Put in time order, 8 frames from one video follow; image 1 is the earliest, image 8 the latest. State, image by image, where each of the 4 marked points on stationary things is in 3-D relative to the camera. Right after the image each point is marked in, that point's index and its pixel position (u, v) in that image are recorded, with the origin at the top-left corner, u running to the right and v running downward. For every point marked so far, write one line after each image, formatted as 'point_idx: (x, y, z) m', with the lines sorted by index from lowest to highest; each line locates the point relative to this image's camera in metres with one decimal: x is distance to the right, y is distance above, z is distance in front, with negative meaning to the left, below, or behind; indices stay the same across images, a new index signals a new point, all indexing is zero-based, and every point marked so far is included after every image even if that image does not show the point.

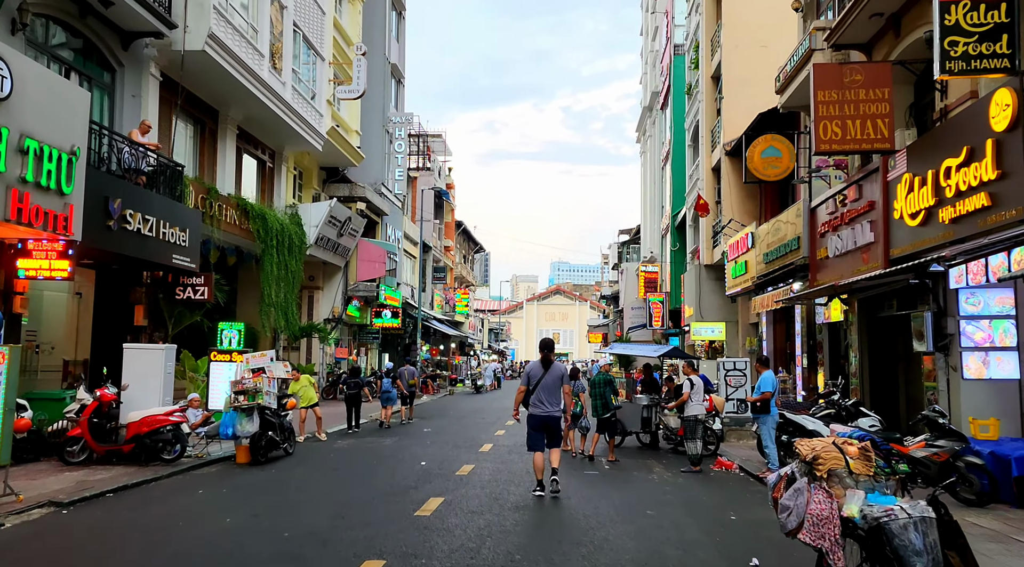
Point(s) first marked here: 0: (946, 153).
0: (+5.9, +1.8, +10.5) m
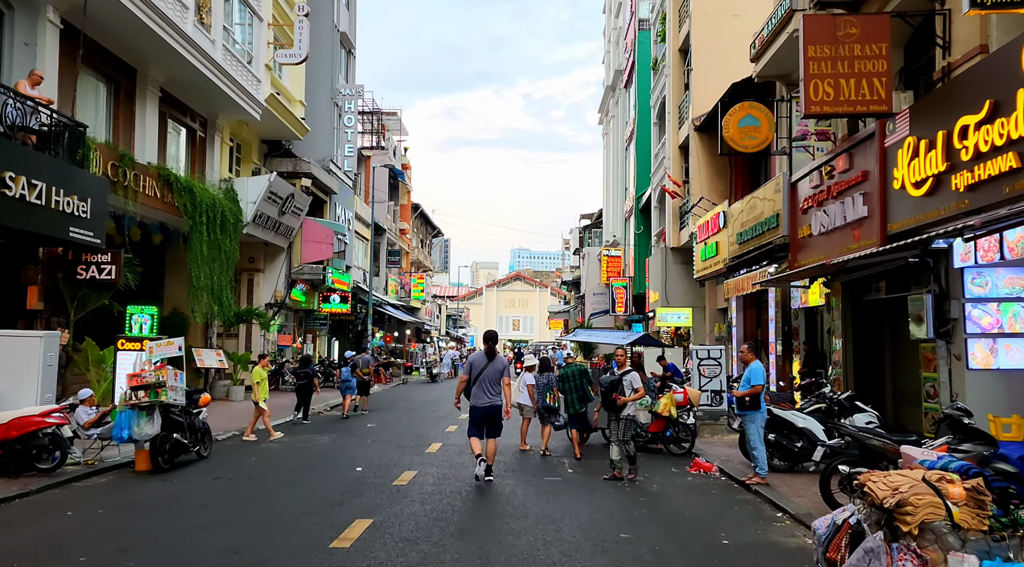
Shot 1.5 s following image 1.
0: (+5.3, +2.0, +9.1) m
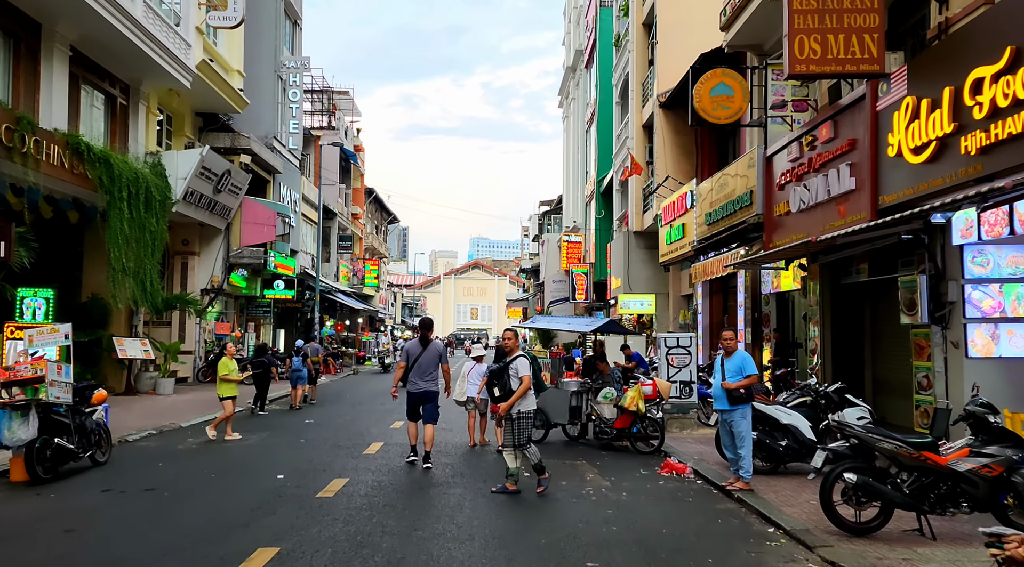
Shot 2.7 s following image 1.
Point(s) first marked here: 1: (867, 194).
0: (+4.7, +2.3, +8.0) m
1: (+4.7, +1.2, +10.3) m
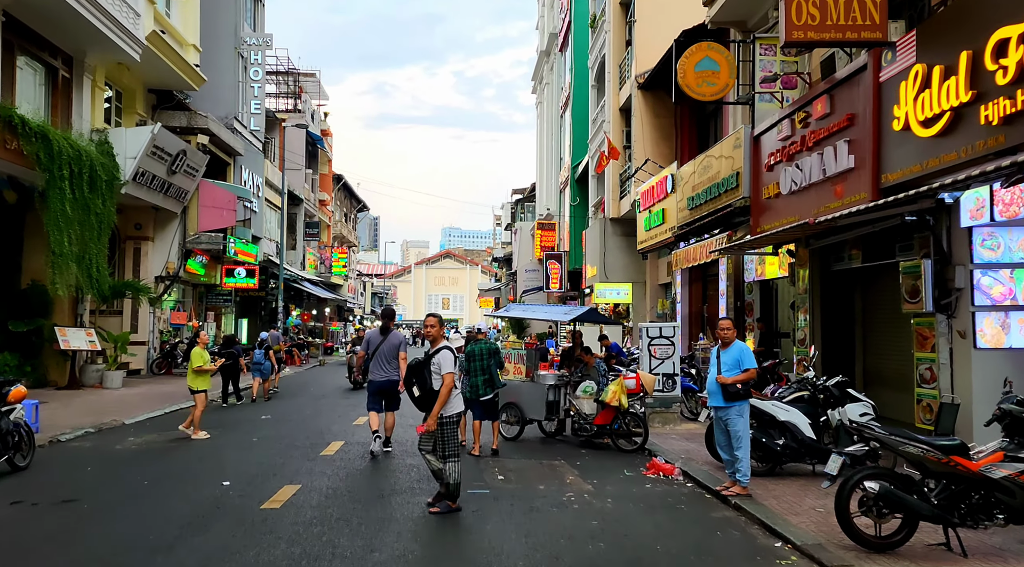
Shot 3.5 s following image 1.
0: (+4.5, +2.4, +7.2) m
1: (+4.4, +1.4, +9.5) m
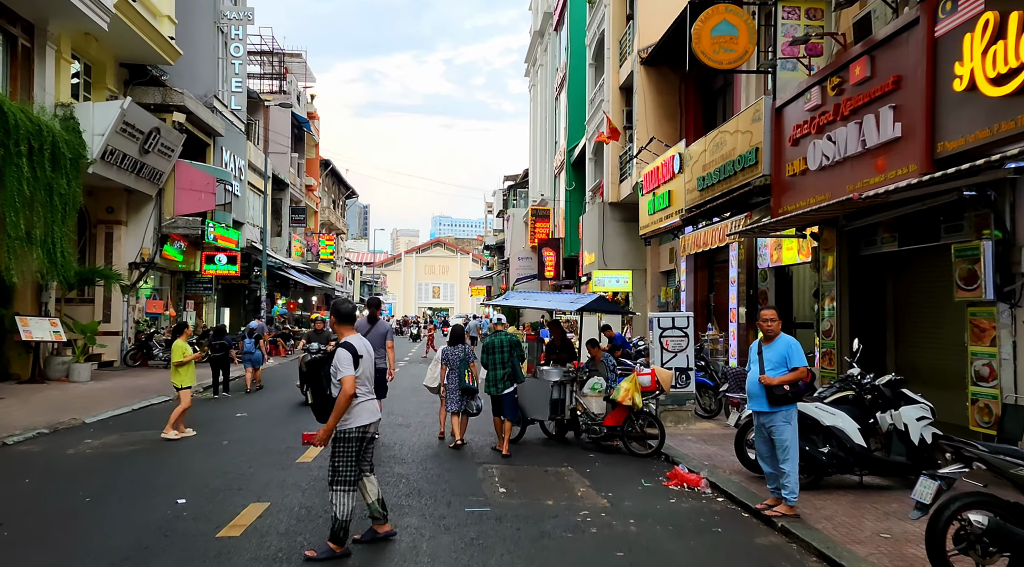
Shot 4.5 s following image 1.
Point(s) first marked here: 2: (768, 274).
0: (+4.5, +2.5, +6.1) m
1: (+4.4, +1.5, +8.4) m
2: (+5.0, +0.2, +15.1) m
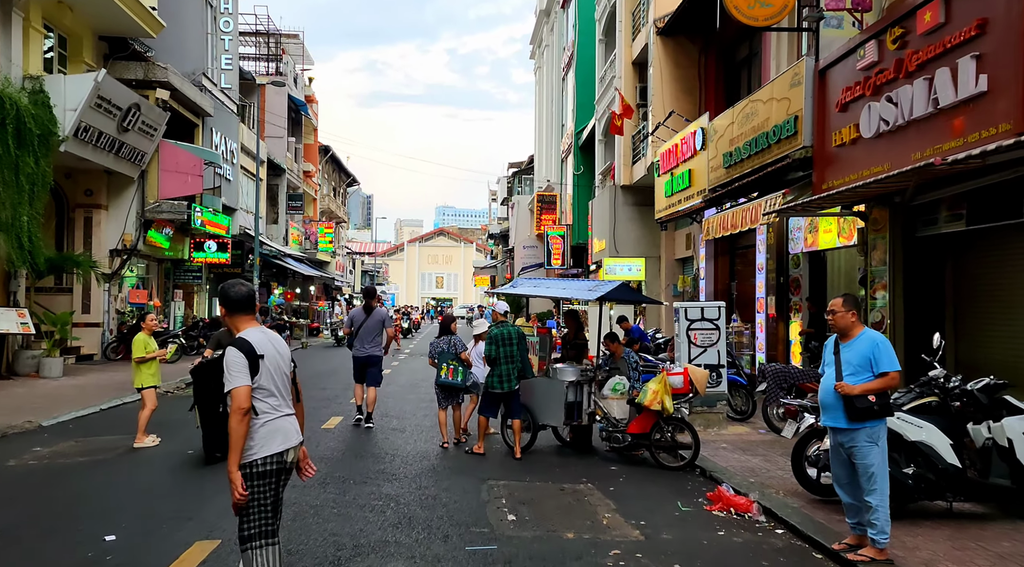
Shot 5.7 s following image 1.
0: (+4.6, +2.7, +4.7) m
1: (+4.5, +1.7, +7.0) m
2: (+5.1, +0.4, +13.8) m
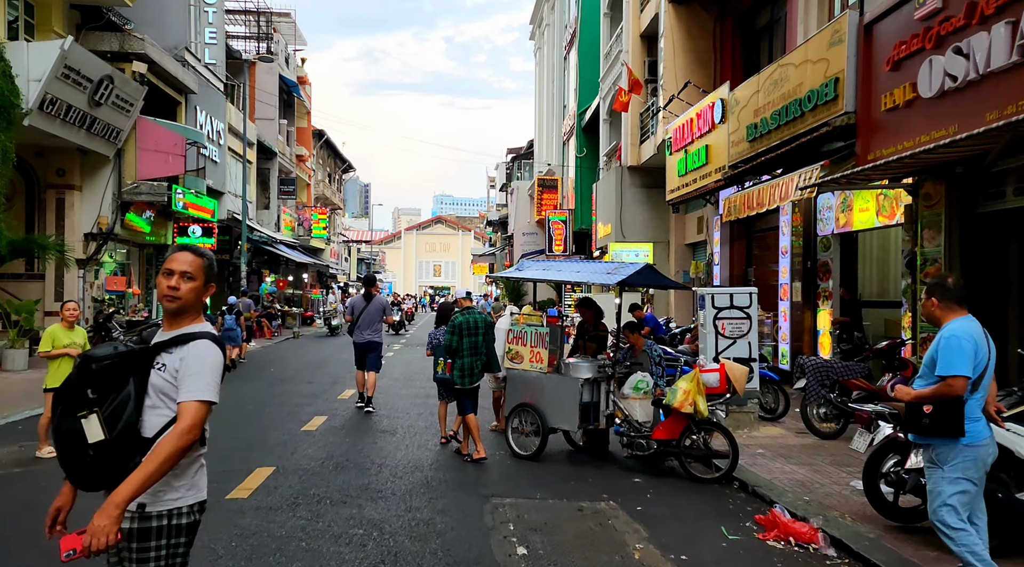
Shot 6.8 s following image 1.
0: (+4.7, +2.8, +3.4) m
1: (+4.5, +1.8, +5.8) m
2: (+5.2, +0.7, +12.5) m
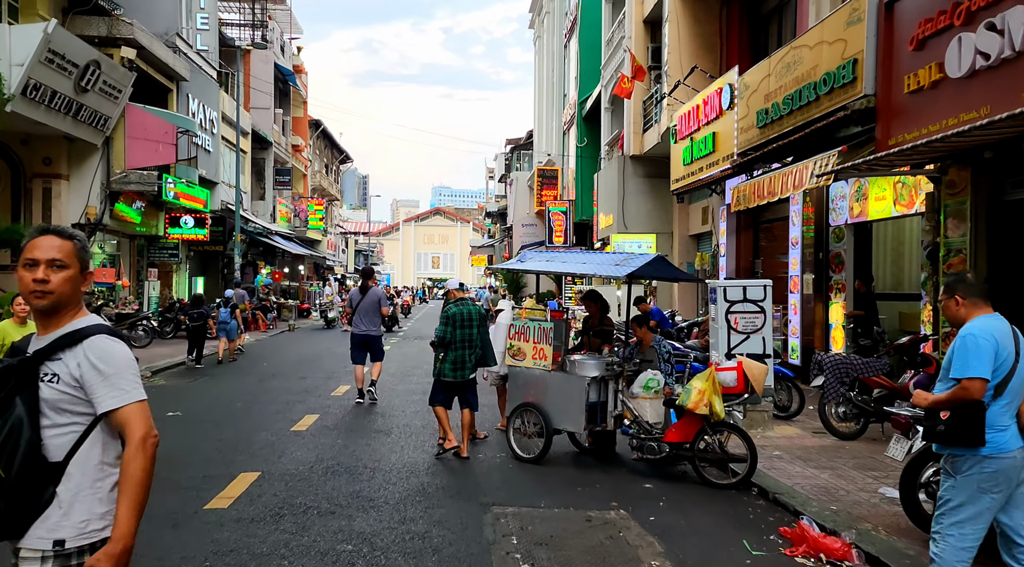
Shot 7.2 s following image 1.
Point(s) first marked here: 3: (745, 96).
0: (+4.7, +2.8, +2.9) m
1: (+4.6, +1.9, +5.3) m
2: (+5.2, +0.8, +12.1) m
3: (+3.9, +3.1, +12.9) m
